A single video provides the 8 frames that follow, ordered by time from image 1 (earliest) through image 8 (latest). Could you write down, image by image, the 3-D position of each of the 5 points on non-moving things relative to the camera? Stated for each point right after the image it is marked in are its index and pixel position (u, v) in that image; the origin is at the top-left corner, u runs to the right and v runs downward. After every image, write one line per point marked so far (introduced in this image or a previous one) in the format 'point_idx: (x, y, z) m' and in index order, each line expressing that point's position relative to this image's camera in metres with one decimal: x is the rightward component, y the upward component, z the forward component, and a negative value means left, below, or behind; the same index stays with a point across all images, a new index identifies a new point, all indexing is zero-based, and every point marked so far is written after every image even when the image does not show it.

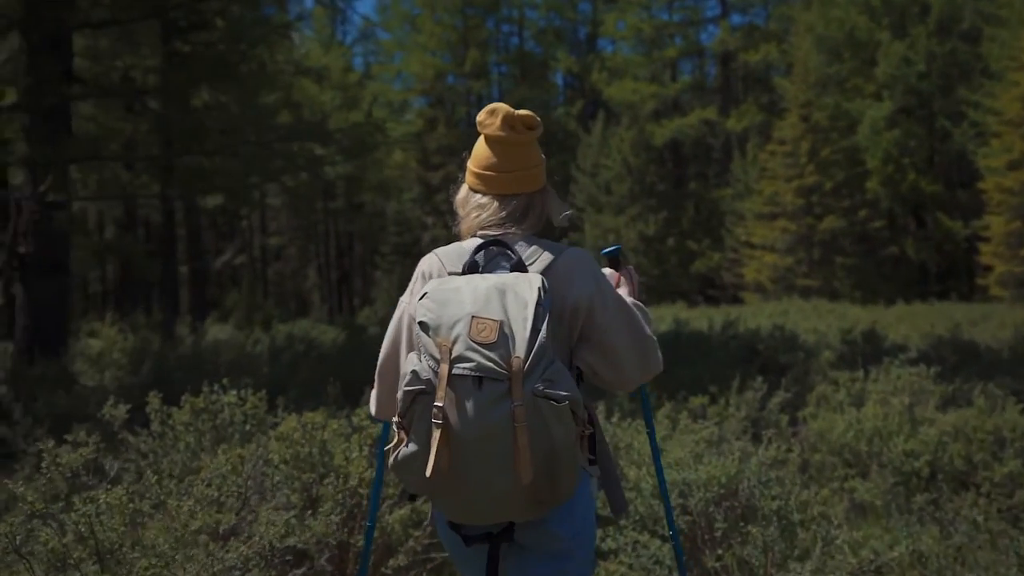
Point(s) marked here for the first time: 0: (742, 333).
0: (+2.3, -0.4, +10.1) m
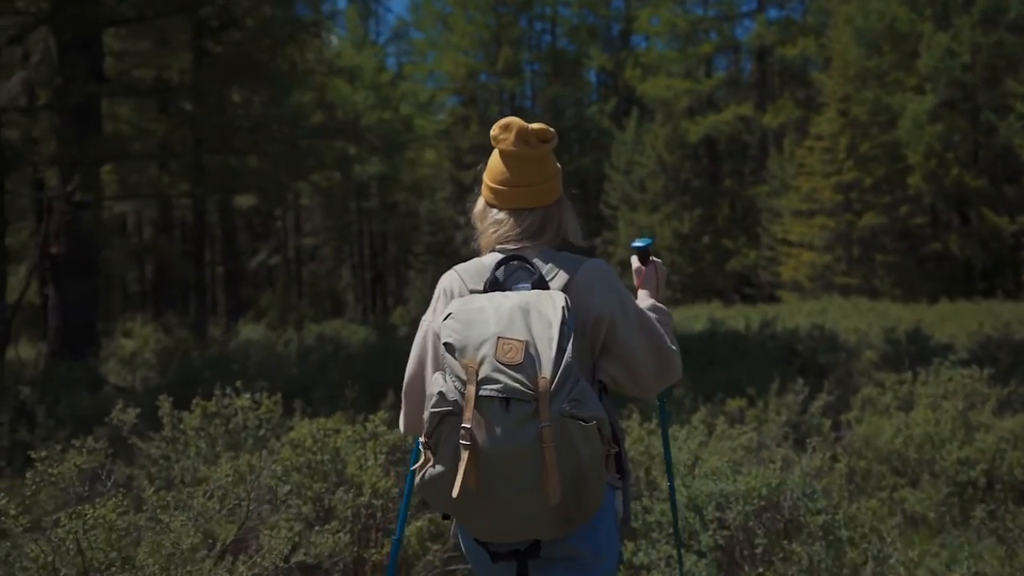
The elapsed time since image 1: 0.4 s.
0: (+2.6, -0.4, +9.8) m
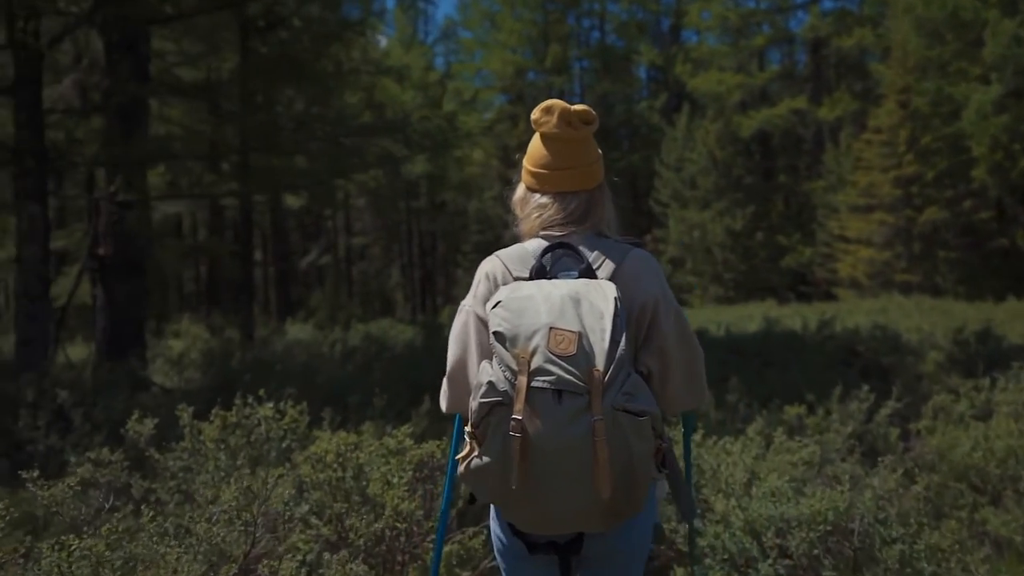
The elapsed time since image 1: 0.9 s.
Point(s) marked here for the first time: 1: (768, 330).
0: (+3.0, -0.4, +9.4) m
1: (+2.5, -0.4, +9.9) m
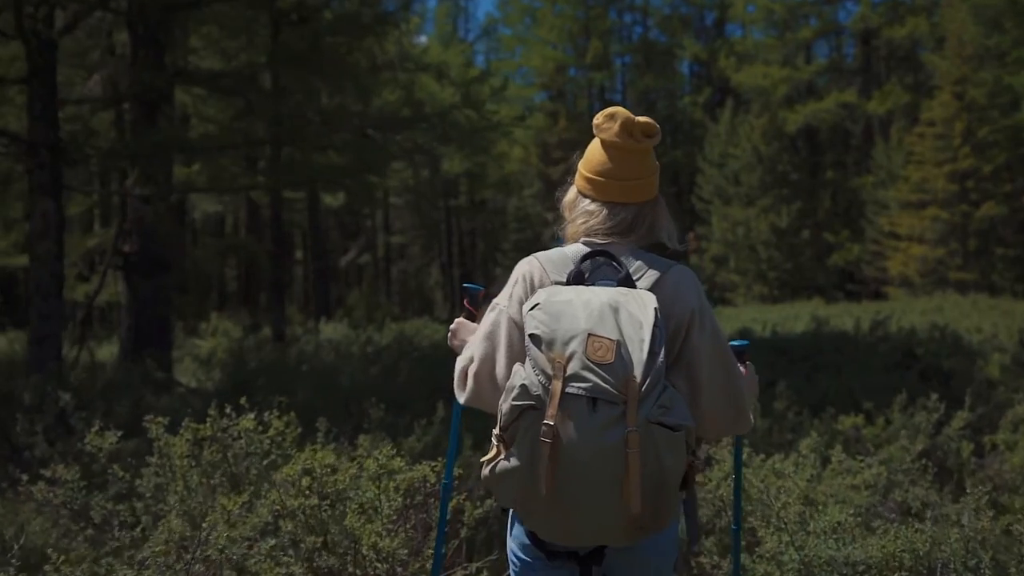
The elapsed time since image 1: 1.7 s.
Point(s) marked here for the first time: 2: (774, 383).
0: (+3.3, -0.4, +8.8) m
1: (+2.8, -0.4, +9.3) m
2: (+1.9, -0.7, +7.4) m
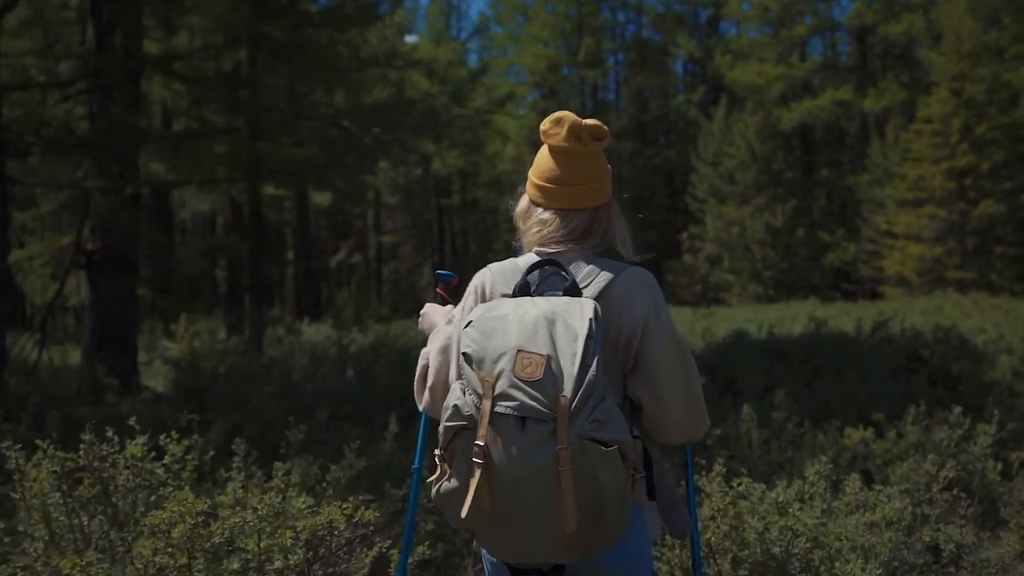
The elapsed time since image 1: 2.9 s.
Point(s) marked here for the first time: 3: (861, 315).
0: (+3.2, -0.4, +8.4) m
1: (+2.6, -0.4, +8.9) m
2: (+1.8, -0.7, +7.0) m
3: (+4.3, -0.3, +12.5) m
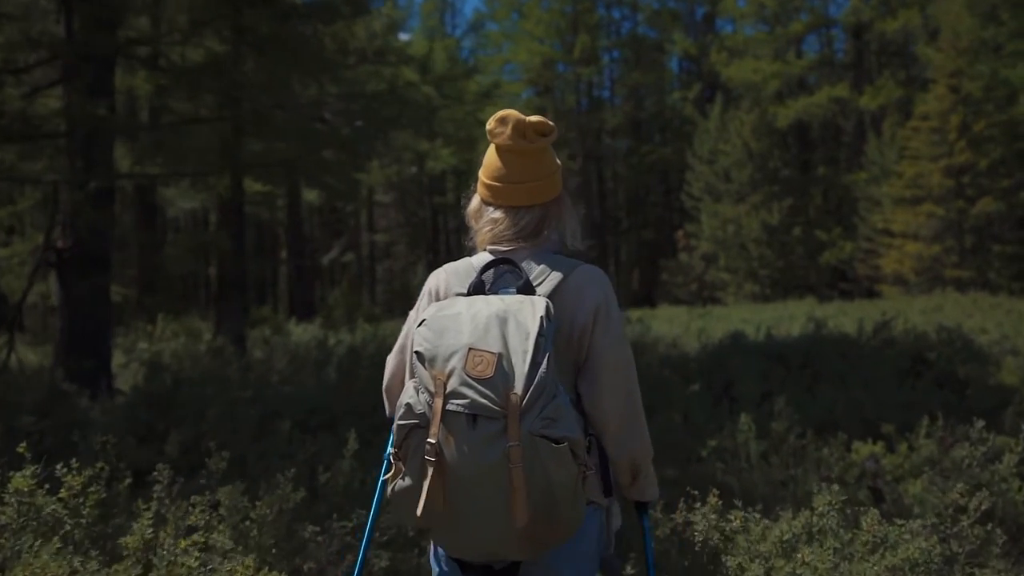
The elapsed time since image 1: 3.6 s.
0: (+3.1, -0.4, +8.1) m
1: (+2.5, -0.4, +8.6) m
2: (+1.7, -0.7, +6.6) m
3: (+4.2, -0.3, +12.2) m
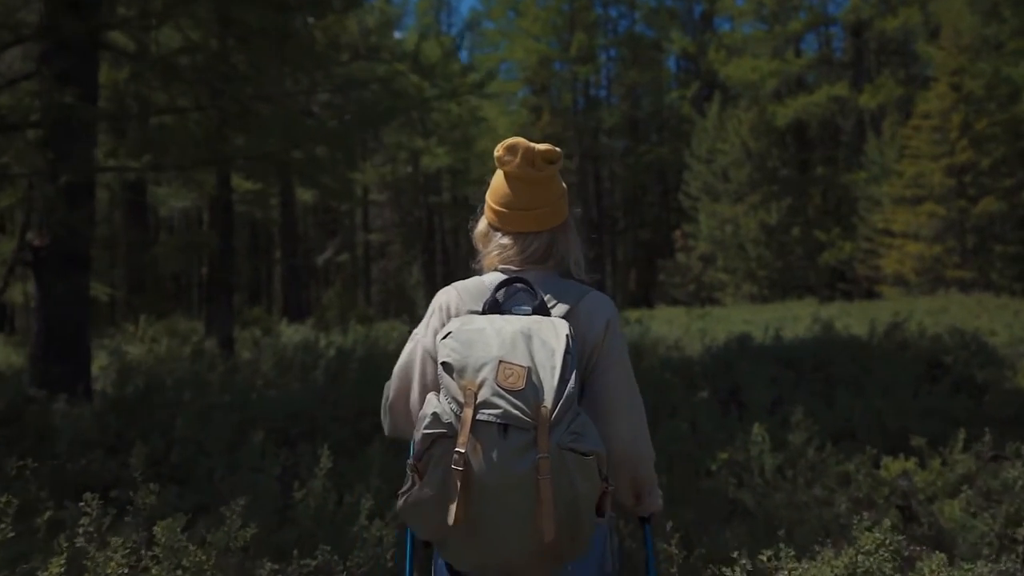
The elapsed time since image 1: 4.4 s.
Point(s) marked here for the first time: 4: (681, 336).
0: (+3.0, -0.4, +7.8) m
1: (+2.5, -0.4, +8.3) m
2: (+1.7, -0.7, +6.3) m
3: (+4.1, -0.3, +11.9) m
4: (+1.8, -0.5, +10.9) m
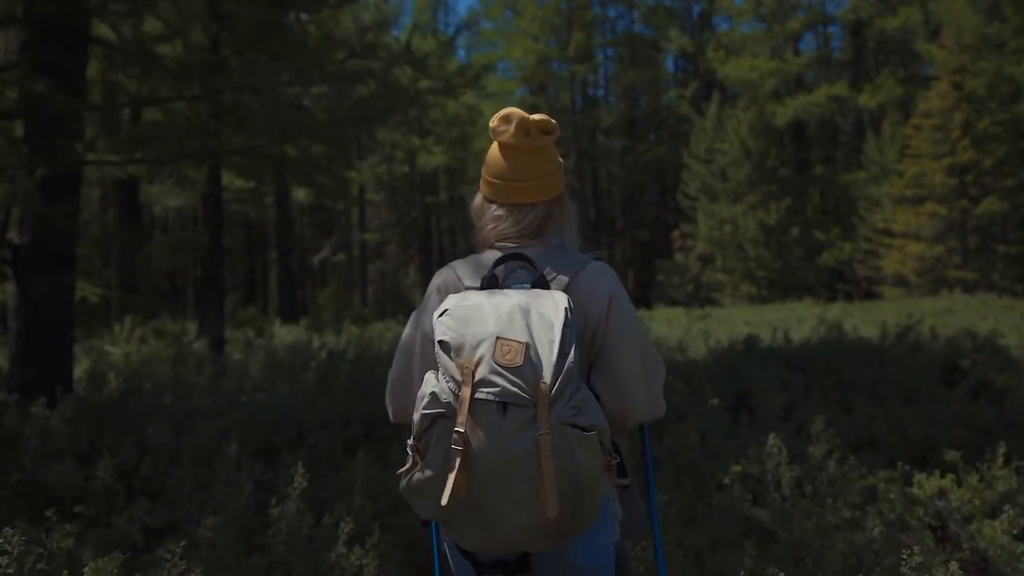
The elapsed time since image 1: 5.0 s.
0: (+3.0, -0.4, +7.5) m
1: (+2.5, -0.4, +8.0) m
2: (+1.6, -0.7, +6.1) m
3: (+4.1, -0.3, +11.7) m
4: (+1.8, -0.5, +10.6) m
